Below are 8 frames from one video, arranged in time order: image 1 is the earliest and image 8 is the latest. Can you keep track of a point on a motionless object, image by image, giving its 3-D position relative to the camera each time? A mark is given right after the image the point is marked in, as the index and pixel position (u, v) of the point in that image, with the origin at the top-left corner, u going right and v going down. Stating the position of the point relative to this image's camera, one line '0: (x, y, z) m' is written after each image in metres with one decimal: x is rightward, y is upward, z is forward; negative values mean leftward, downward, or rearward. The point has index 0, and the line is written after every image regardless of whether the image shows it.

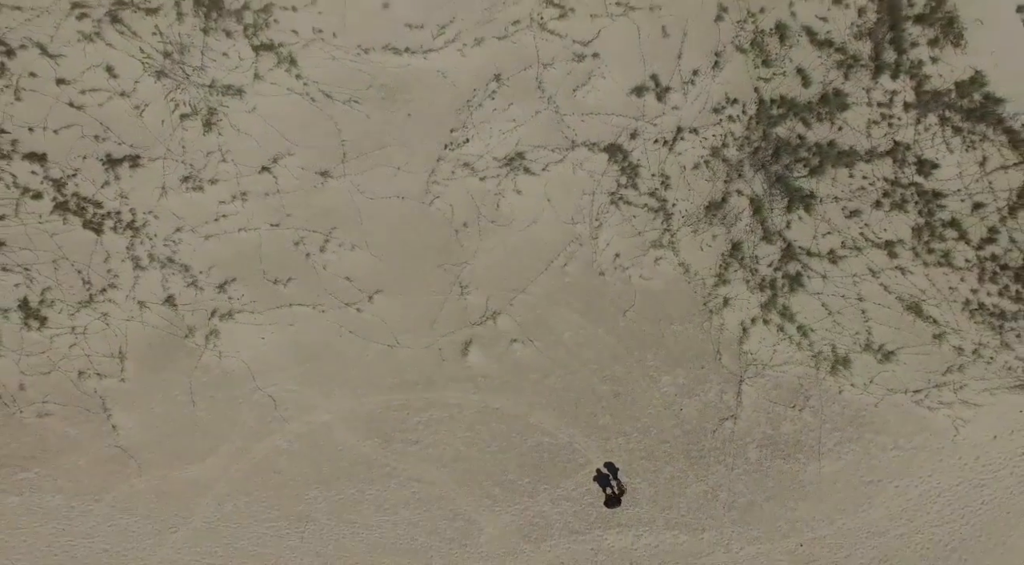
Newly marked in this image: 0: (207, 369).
0: (-1.6, -0.4, +3.7) m
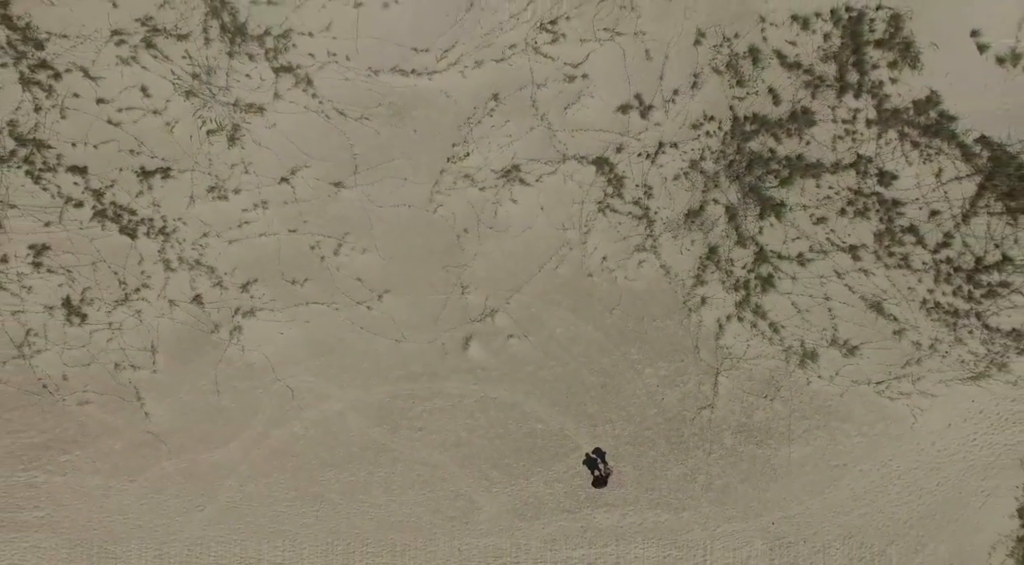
0: (-1.6, -0.4, +4.1) m
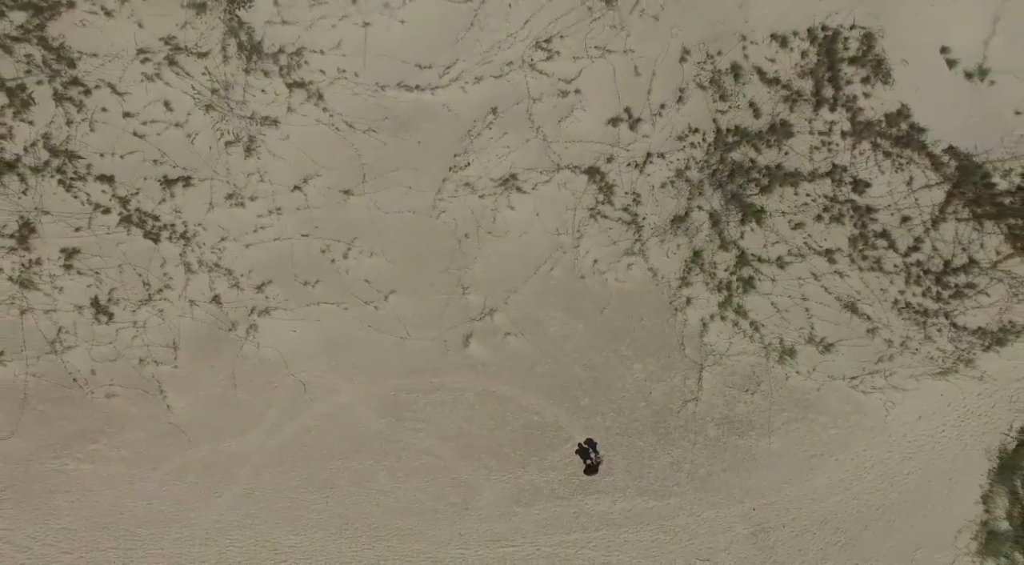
0: (-1.6, -0.4, +4.4) m
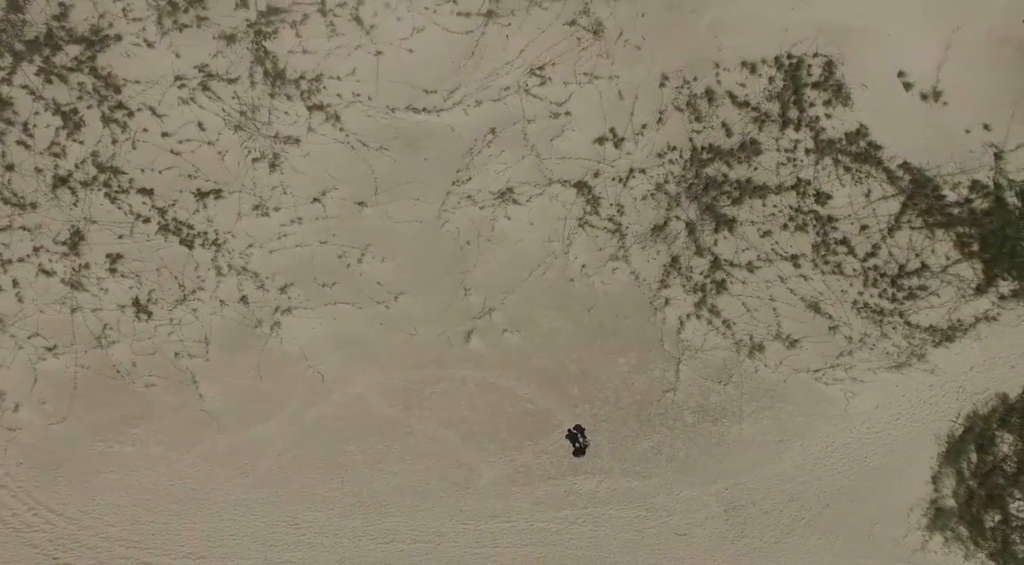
0: (-1.6, -0.5, +4.9) m
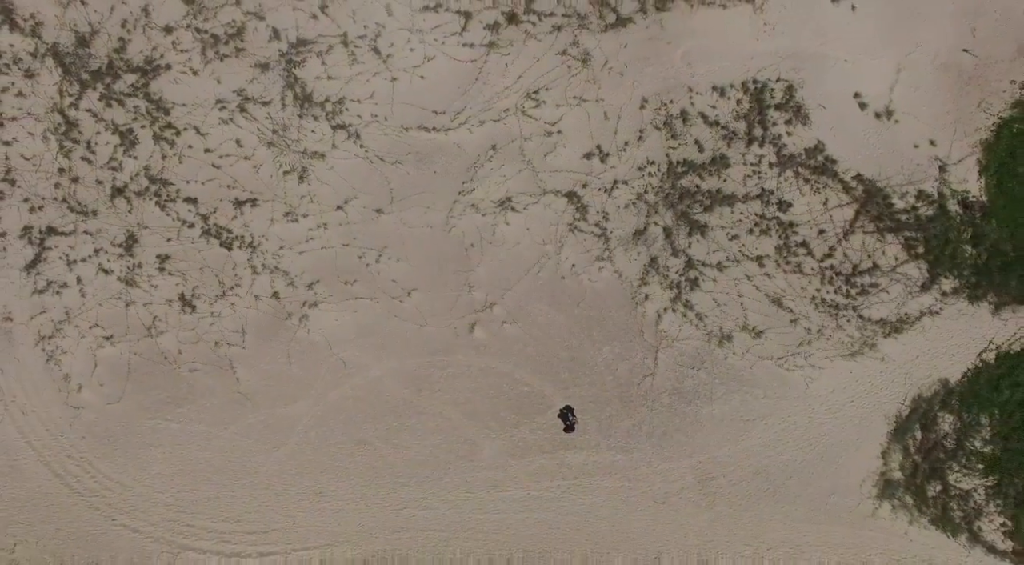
0: (-1.6, -0.4, +5.6) m
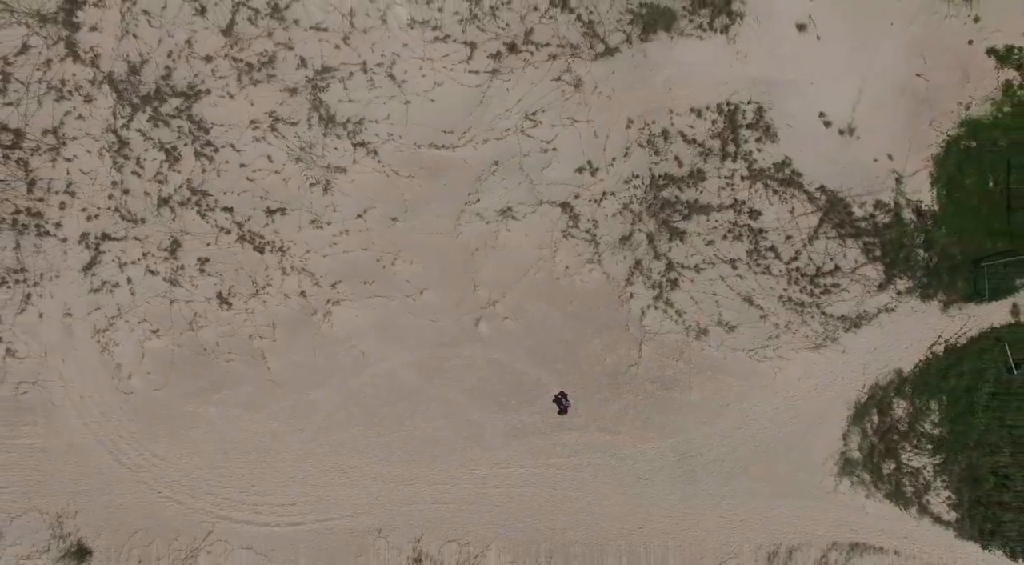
0: (-1.6, -0.4, +6.3) m
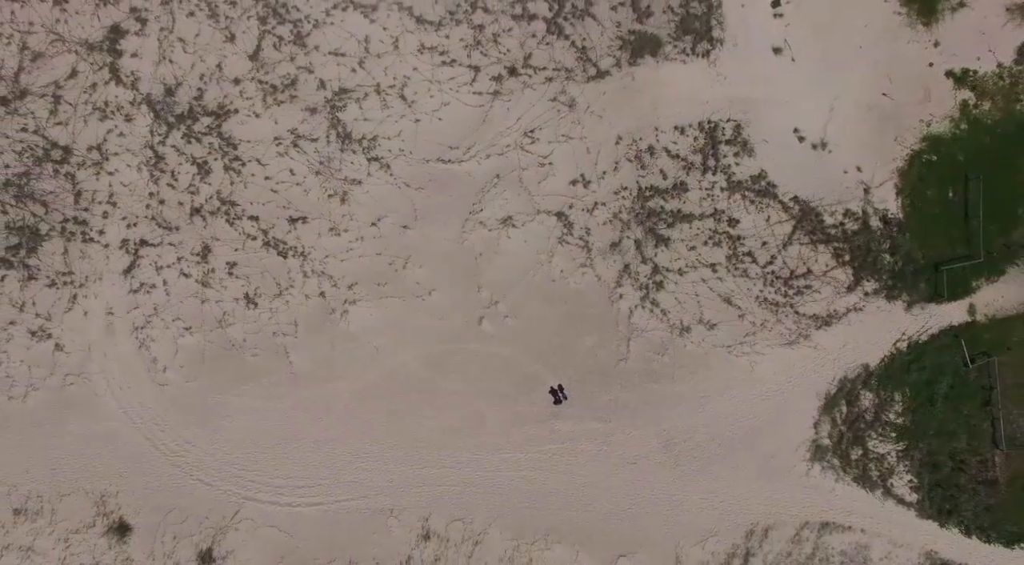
0: (-1.6, -0.5, +6.9) m
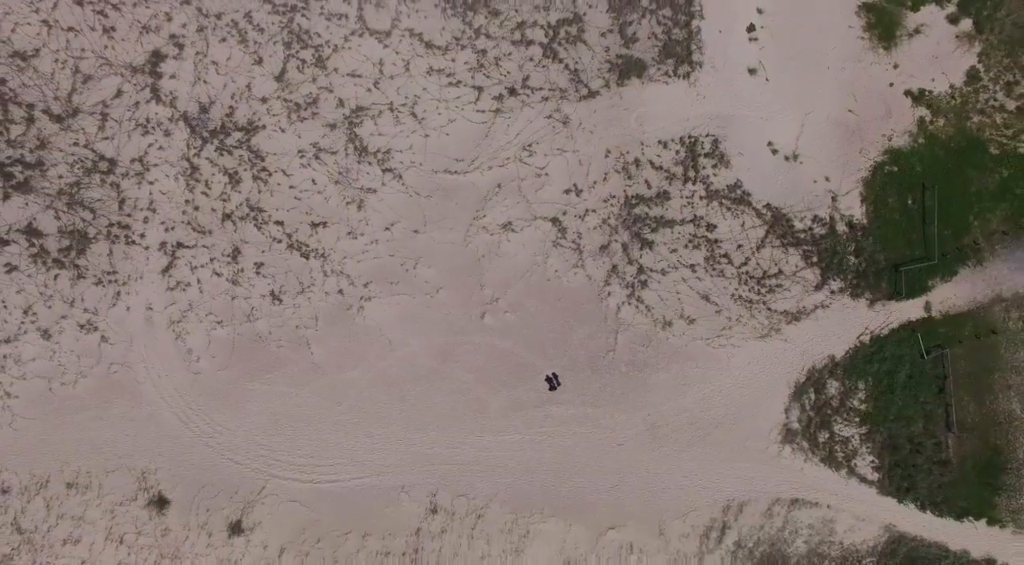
0: (-1.6, -0.4, +7.7) m
